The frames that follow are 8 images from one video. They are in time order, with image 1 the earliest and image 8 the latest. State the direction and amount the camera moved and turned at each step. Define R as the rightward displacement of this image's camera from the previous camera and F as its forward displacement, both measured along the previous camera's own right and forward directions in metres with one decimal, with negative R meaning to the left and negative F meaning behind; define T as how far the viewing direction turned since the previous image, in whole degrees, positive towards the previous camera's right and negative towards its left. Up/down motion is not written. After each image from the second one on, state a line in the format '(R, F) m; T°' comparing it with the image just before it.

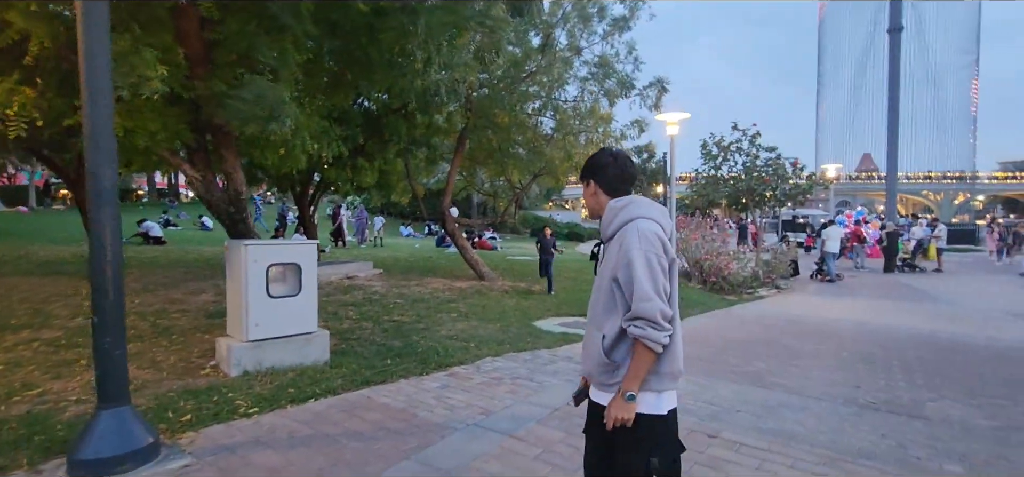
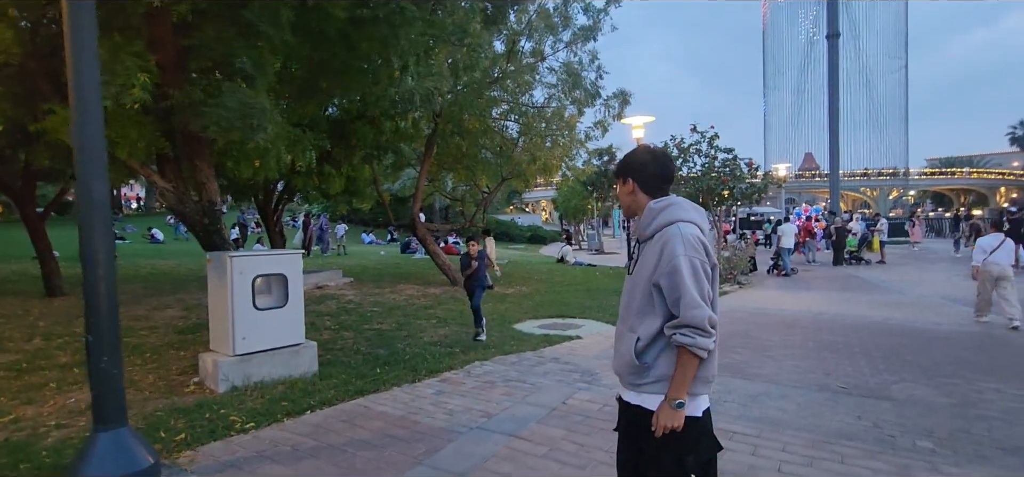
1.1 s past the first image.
(-0.3, -0.1) m; +4°
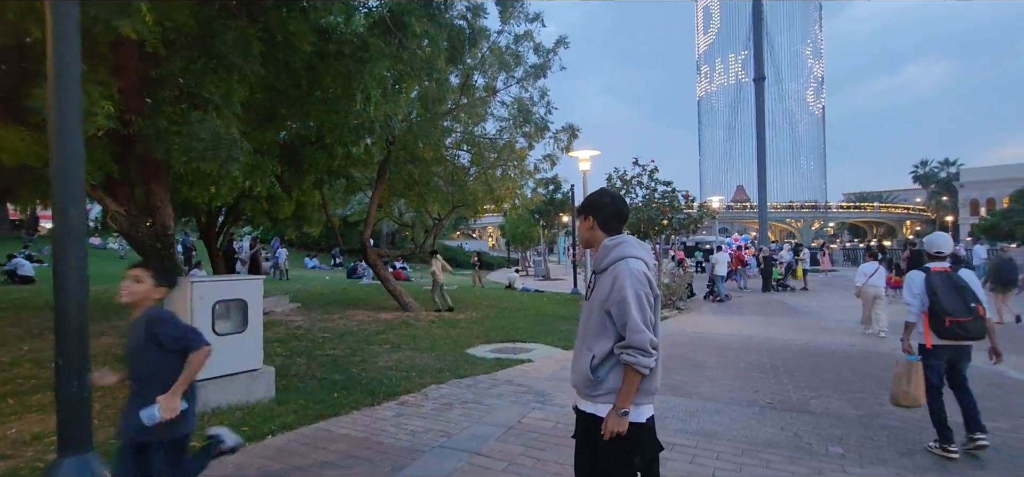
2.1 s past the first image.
(-0.2, -0.4) m; +6°
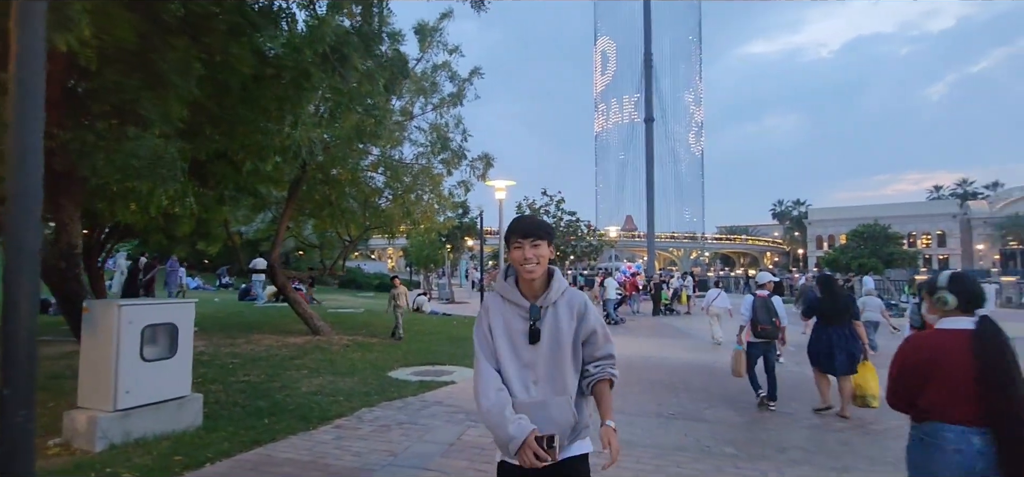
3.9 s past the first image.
(-0.5, -0.5) m; +11°
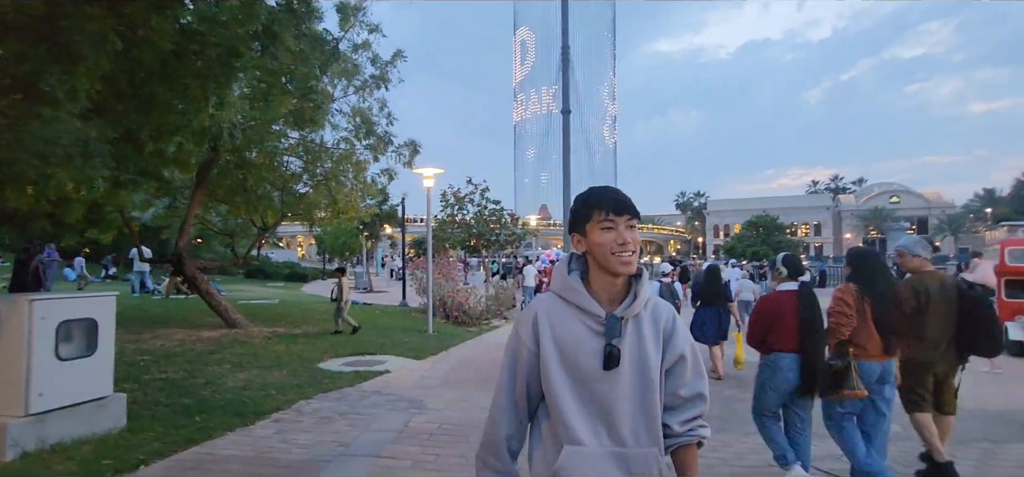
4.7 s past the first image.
(-0.4, -0.1) m; +9°
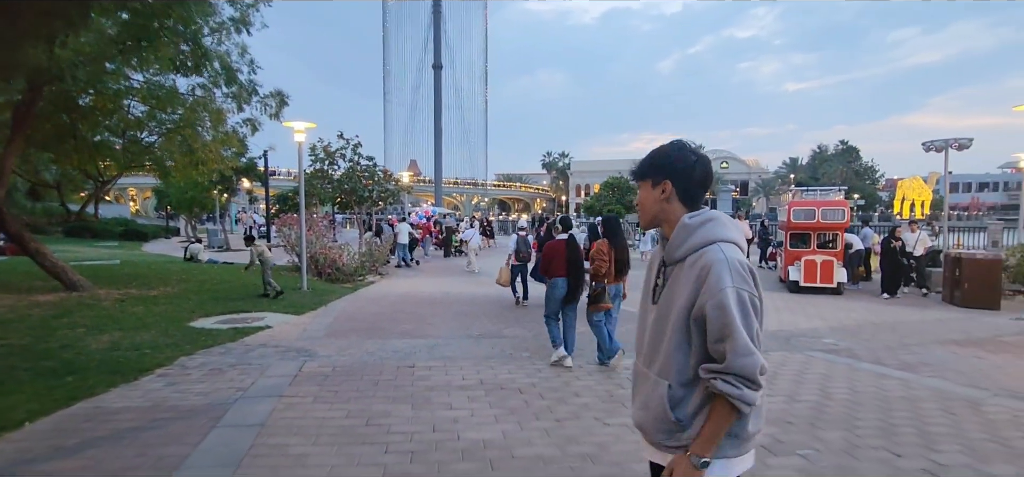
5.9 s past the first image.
(-0.3, -0.7) m; +14°
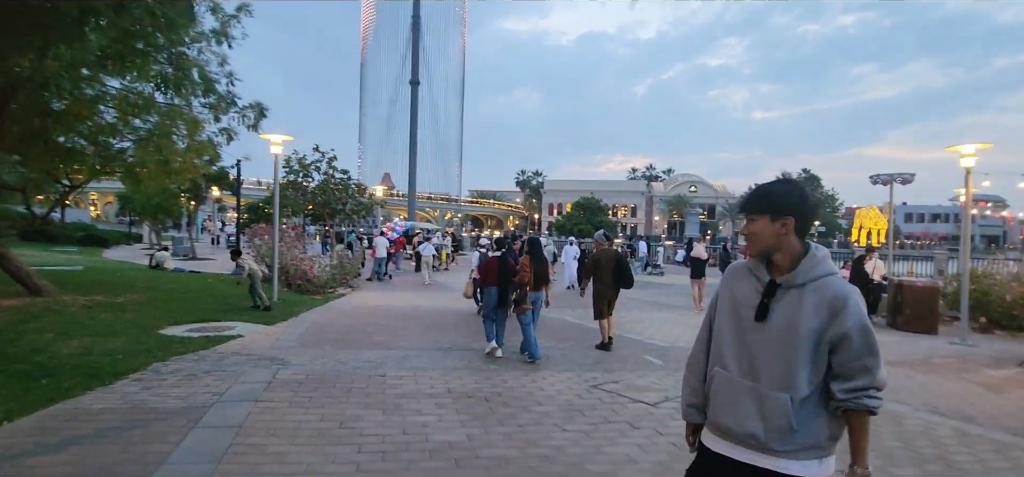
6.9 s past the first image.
(0.0, -0.5) m; +3°
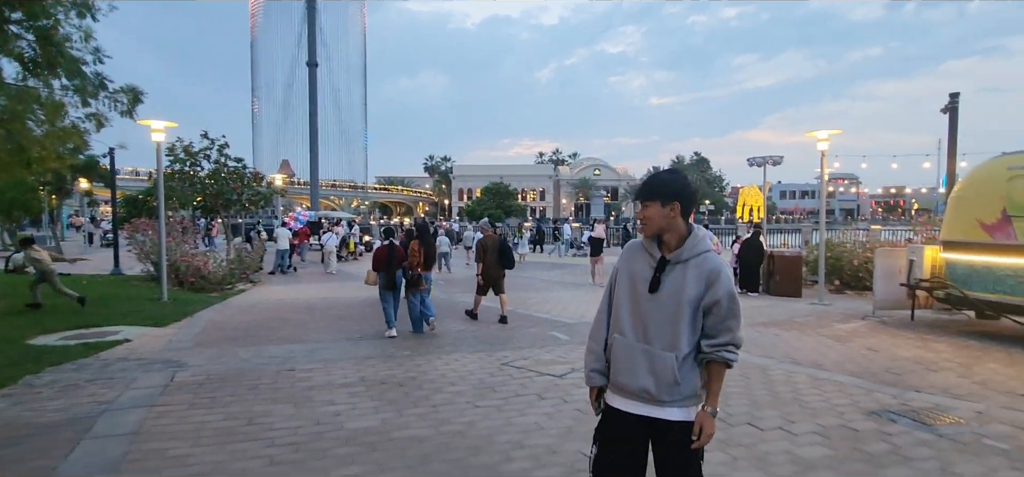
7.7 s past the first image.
(0.0, -0.2) m; +10°
